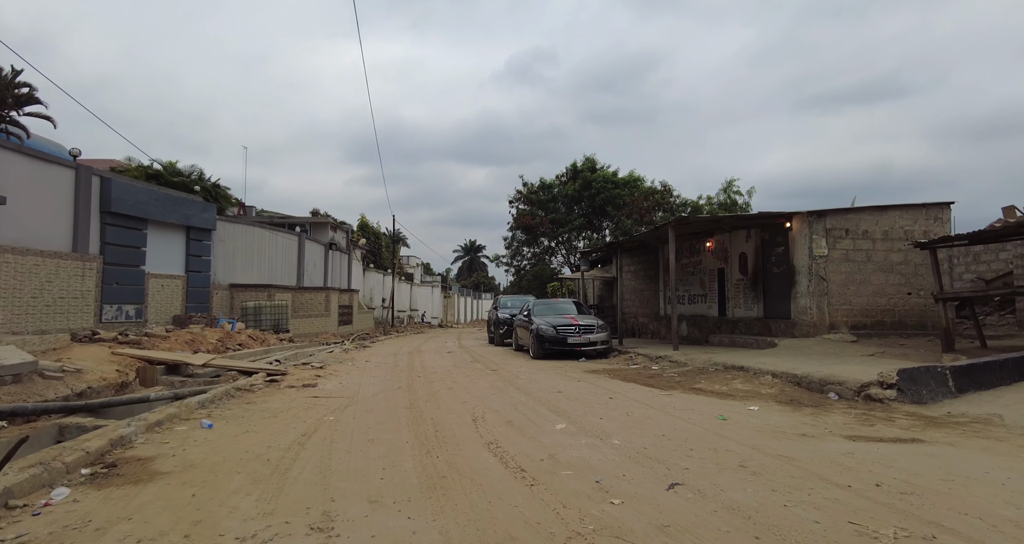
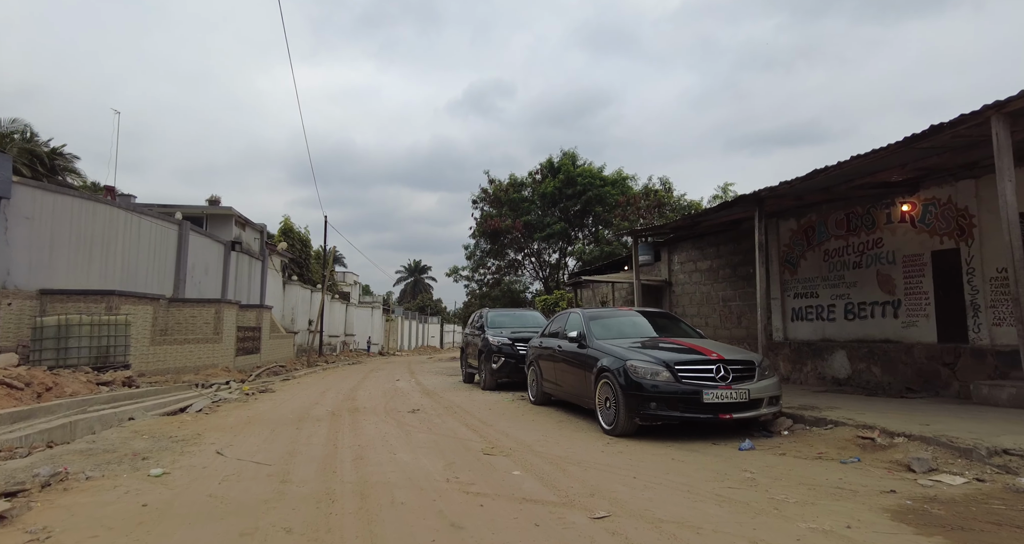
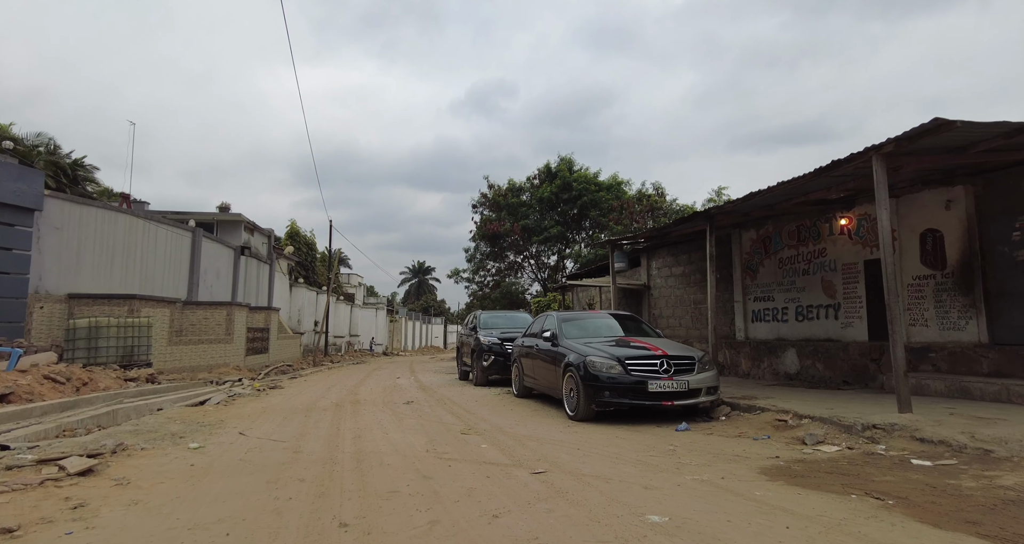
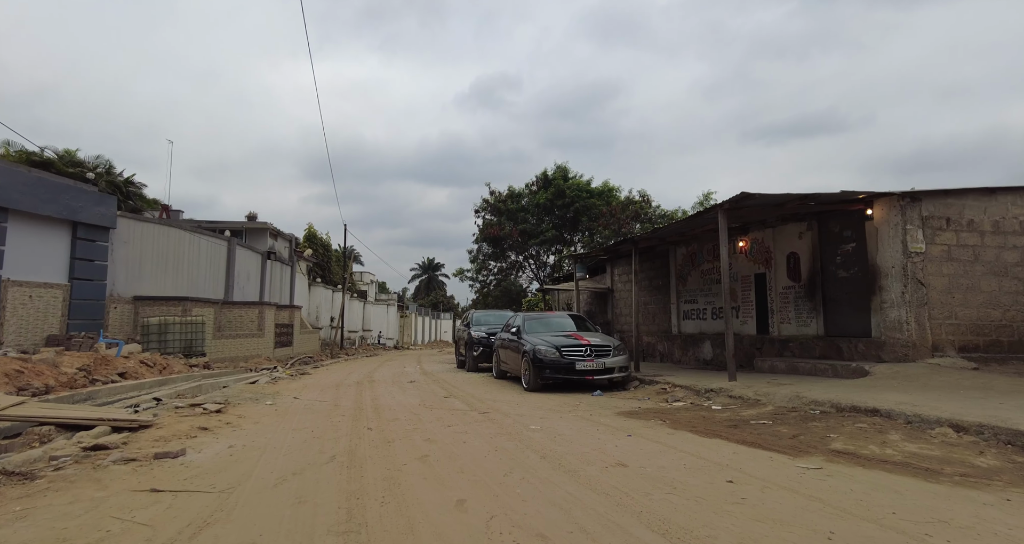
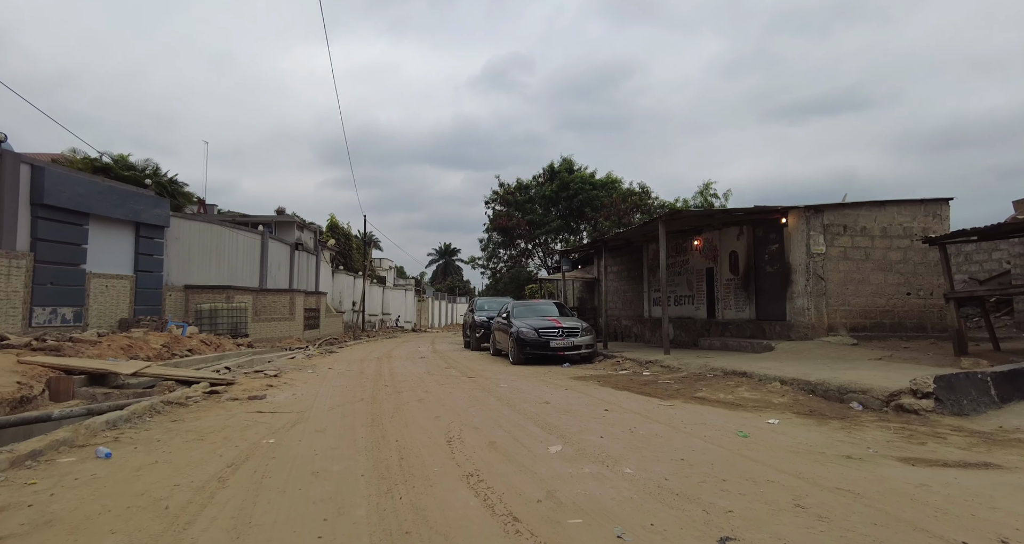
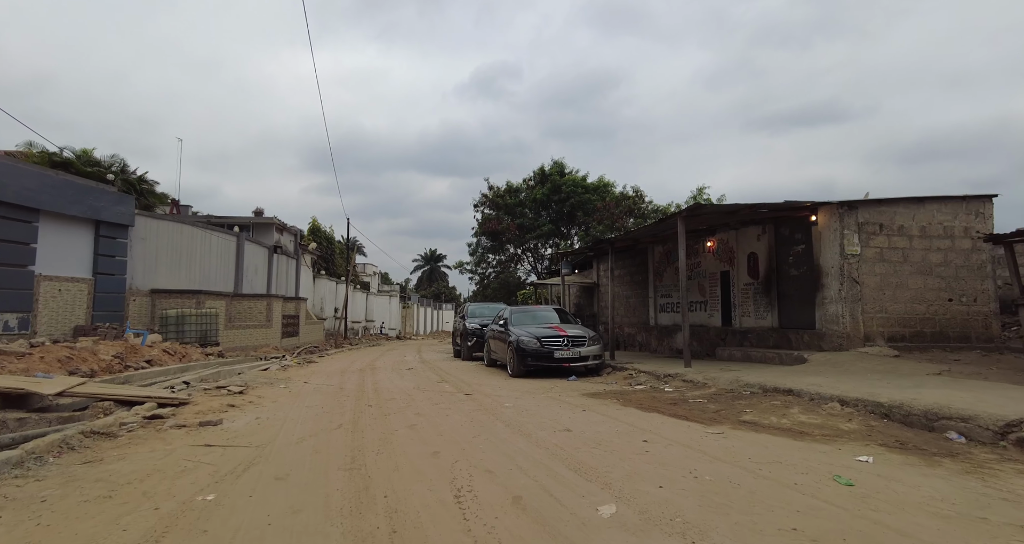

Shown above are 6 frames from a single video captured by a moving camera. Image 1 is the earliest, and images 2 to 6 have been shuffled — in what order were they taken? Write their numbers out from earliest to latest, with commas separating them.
5, 6, 4, 3, 2
